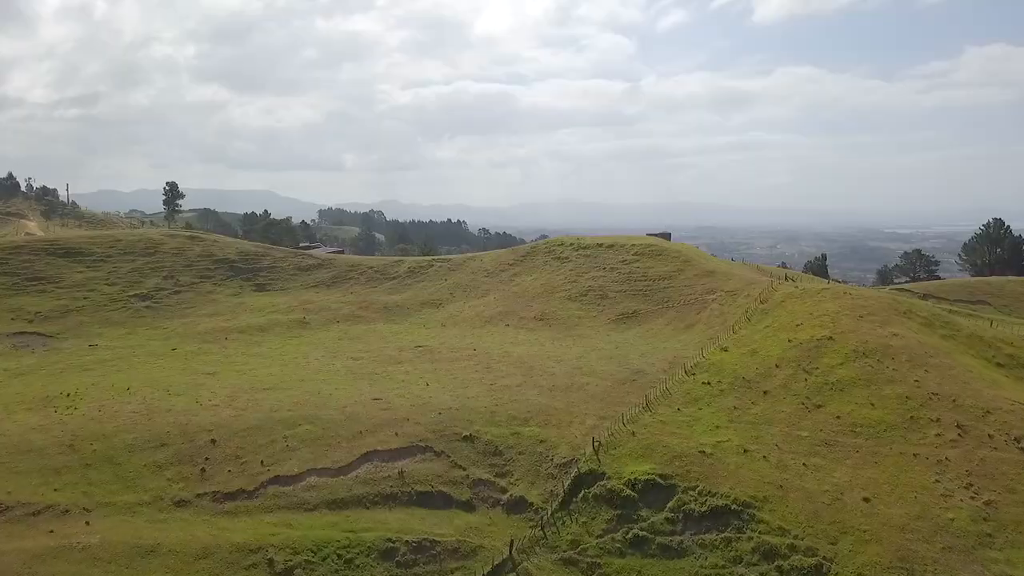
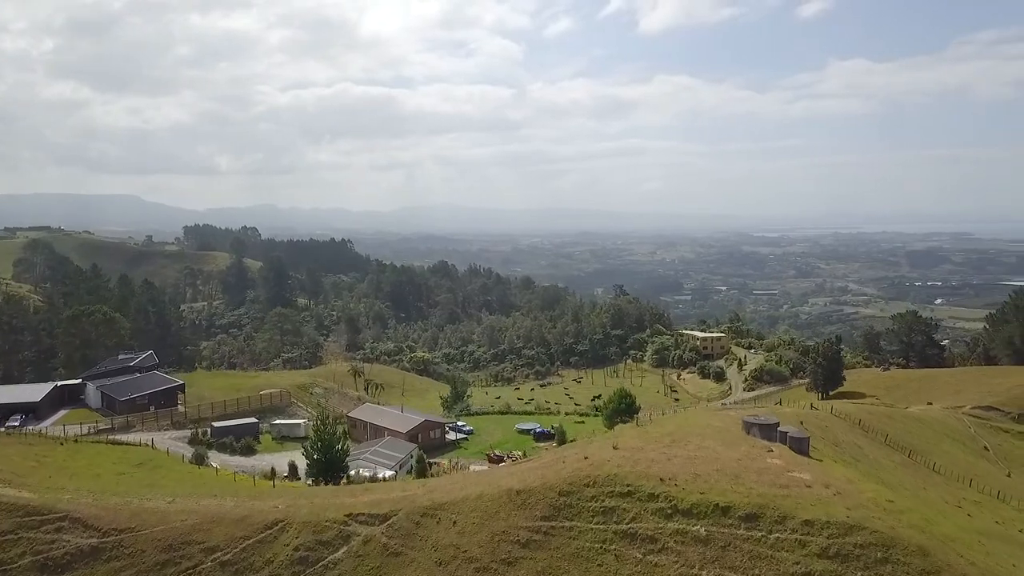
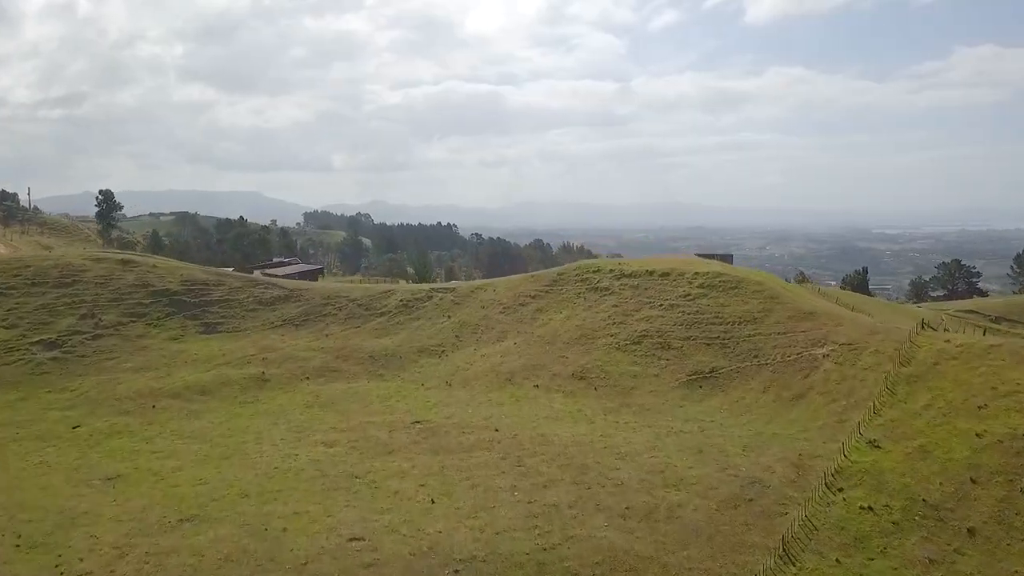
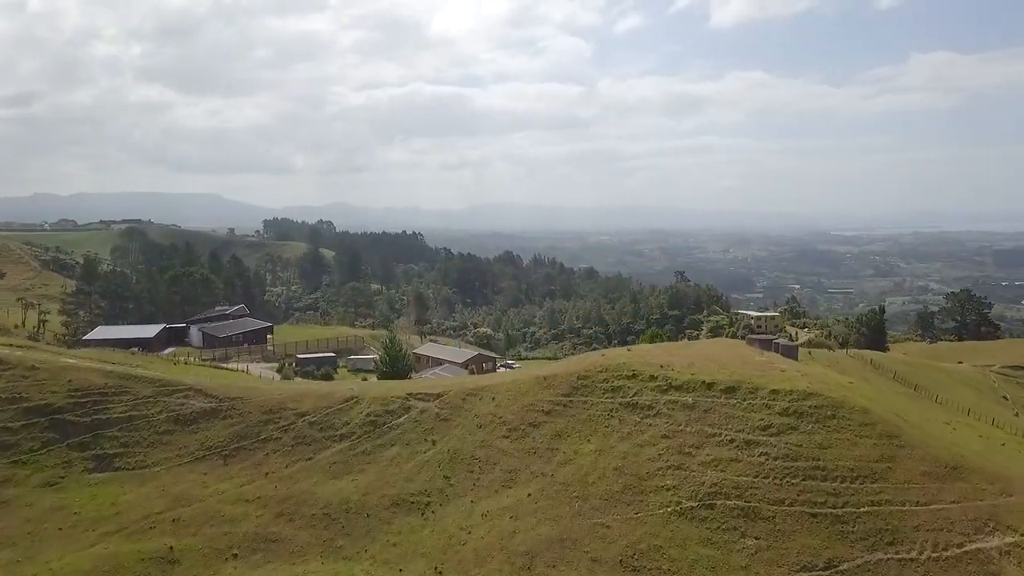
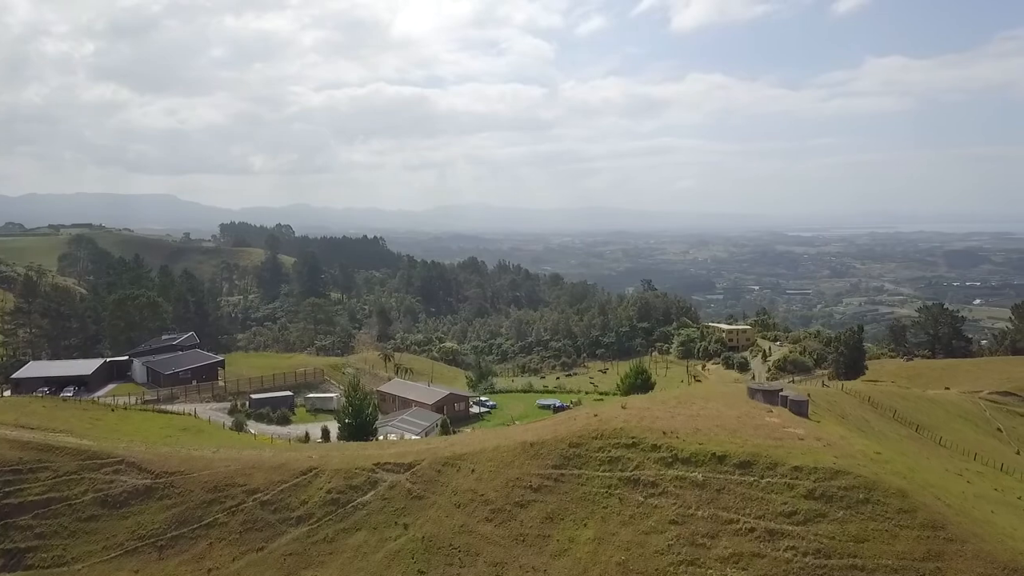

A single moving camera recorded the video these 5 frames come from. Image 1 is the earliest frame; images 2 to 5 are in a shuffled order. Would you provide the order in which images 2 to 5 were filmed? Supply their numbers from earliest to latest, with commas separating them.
3, 4, 5, 2
